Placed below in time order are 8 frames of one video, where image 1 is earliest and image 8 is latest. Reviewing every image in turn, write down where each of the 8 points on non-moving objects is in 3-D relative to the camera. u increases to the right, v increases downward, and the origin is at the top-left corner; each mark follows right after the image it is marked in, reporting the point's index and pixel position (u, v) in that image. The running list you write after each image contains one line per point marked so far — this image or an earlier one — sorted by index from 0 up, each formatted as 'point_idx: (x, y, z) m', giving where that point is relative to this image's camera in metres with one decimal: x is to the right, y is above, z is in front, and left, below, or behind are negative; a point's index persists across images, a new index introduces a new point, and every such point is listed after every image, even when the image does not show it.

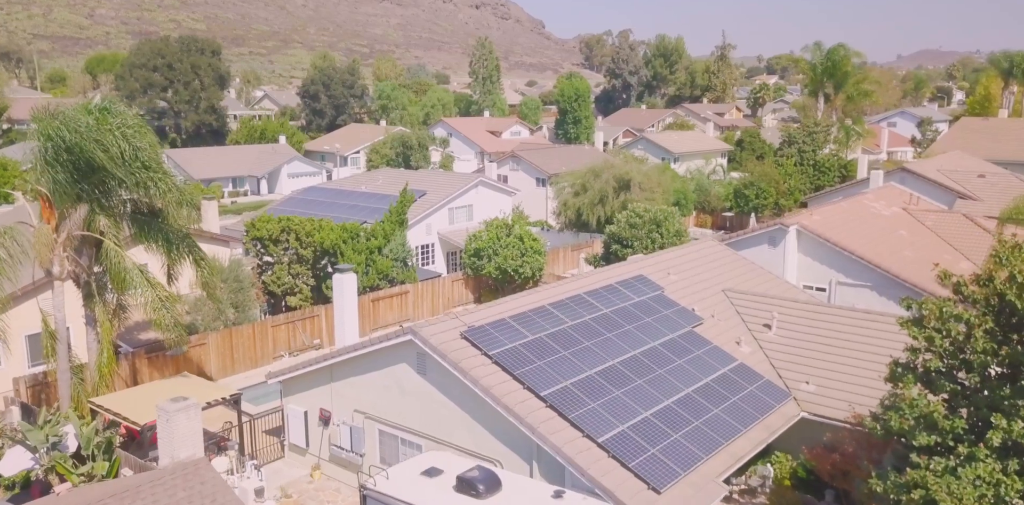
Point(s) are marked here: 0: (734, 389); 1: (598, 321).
0: (+4.8, -2.9, +18.5) m
1: (+2.0, -1.6, +19.4) m
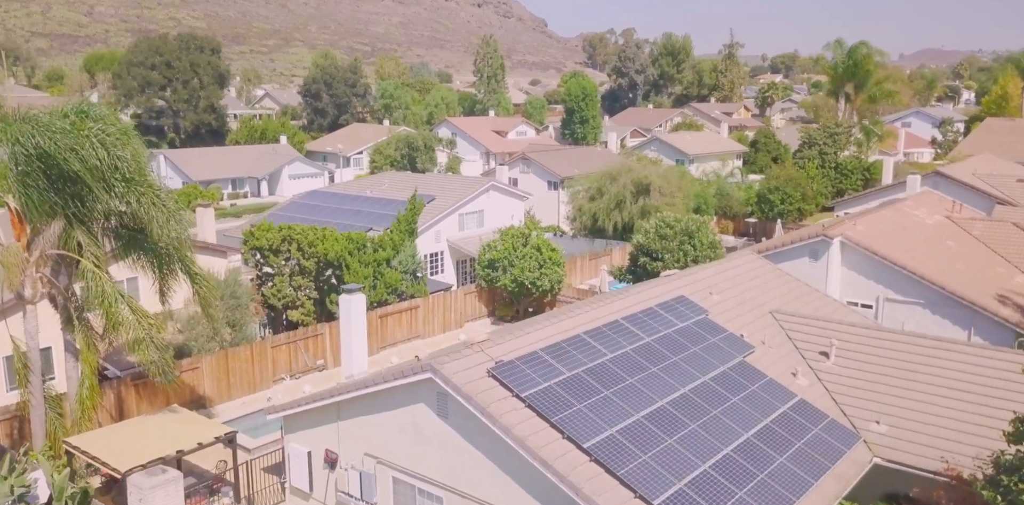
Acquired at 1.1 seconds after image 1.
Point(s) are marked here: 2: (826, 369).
0: (+5.4, -3.4, +16.2) m
1: (+2.6, -2.0, +17.2) m
2: (+6.9, -2.6, +18.9) m
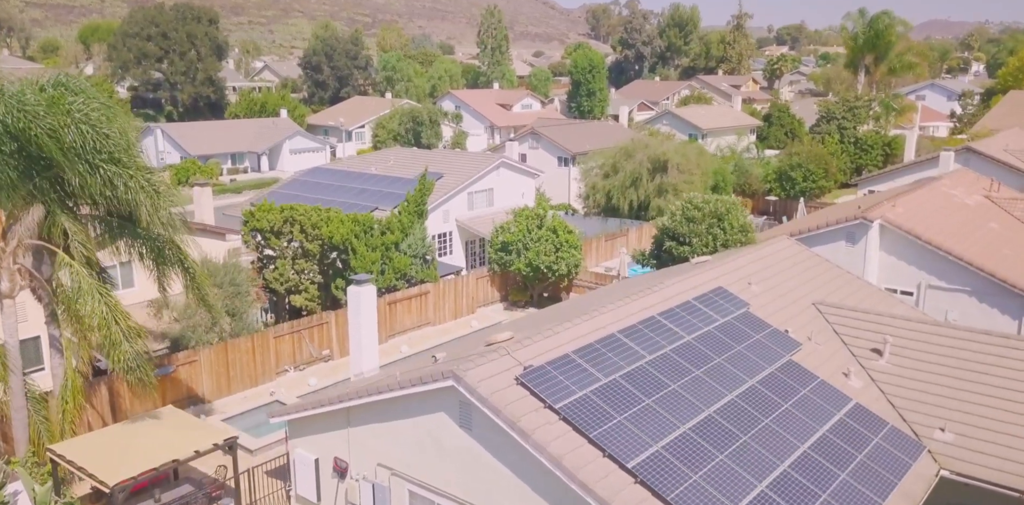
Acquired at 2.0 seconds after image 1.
0: (+5.9, -3.2, +14.7) m
1: (+3.1, -1.9, +15.6) m
2: (+7.4, -2.3, +17.3) m
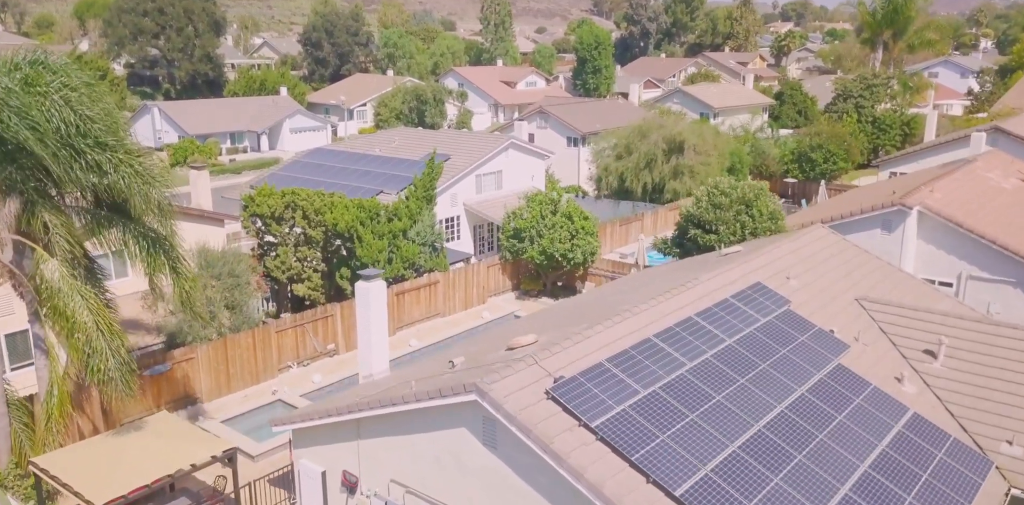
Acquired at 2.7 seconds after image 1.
0: (+6.4, -3.2, +13.3) m
1: (+3.5, -1.8, +14.2) m
2: (+7.8, -2.2, +15.9) m
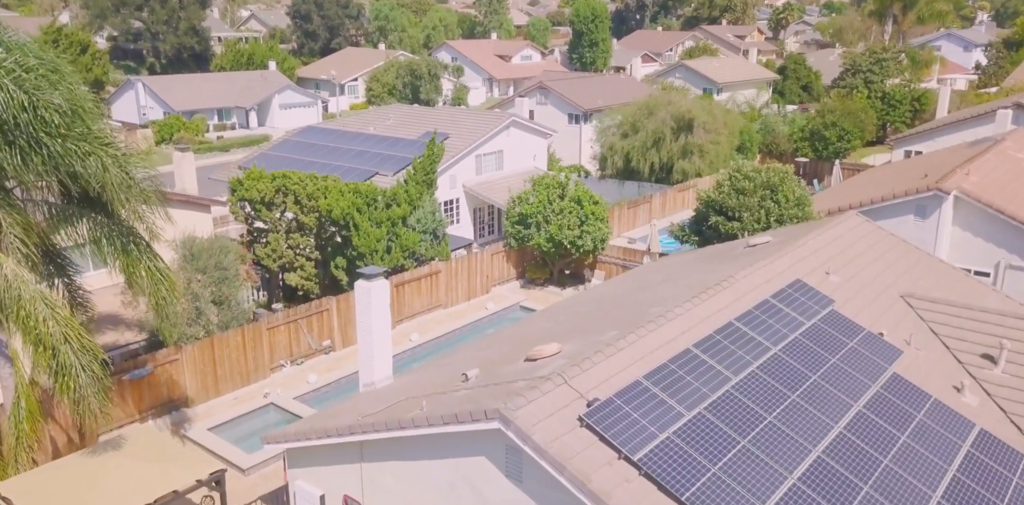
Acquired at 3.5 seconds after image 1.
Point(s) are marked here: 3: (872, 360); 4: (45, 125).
0: (+6.7, -3.2, +11.9) m
1: (+3.8, -1.8, +12.7) m
2: (+8.1, -2.2, +14.4) m
3: (+5.9, -1.7, +13.9) m
4: (-7.2, +2.0, +13.3) m
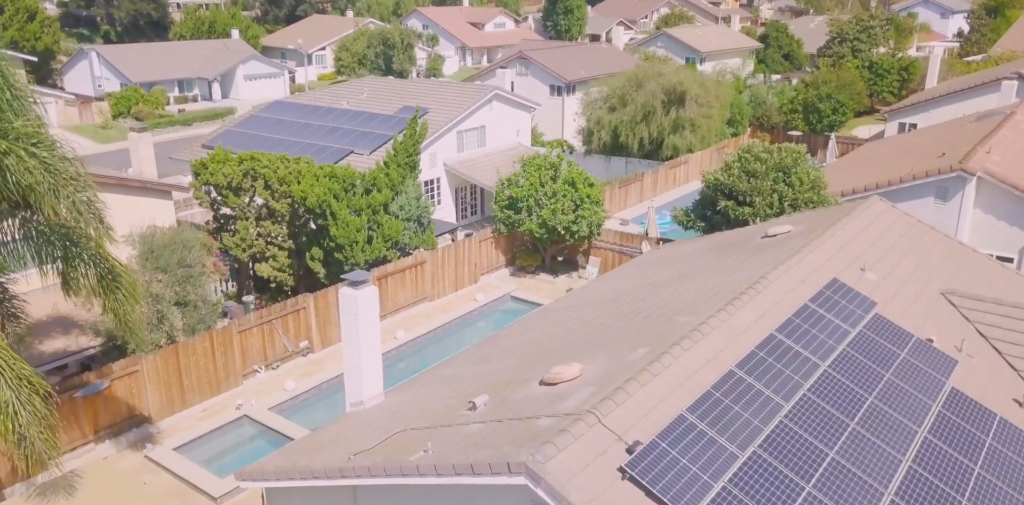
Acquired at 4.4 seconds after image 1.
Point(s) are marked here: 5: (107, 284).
0: (+6.9, -3.3, +10.4) m
1: (+4.1, -1.8, +11.1) m
2: (+8.3, -2.1, +13.0) m
3: (+6.0, -1.7, +12.4) m
4: (-7.0, +1.8, +11.2) m
5: (-6.4, -0.5, +13.5) m
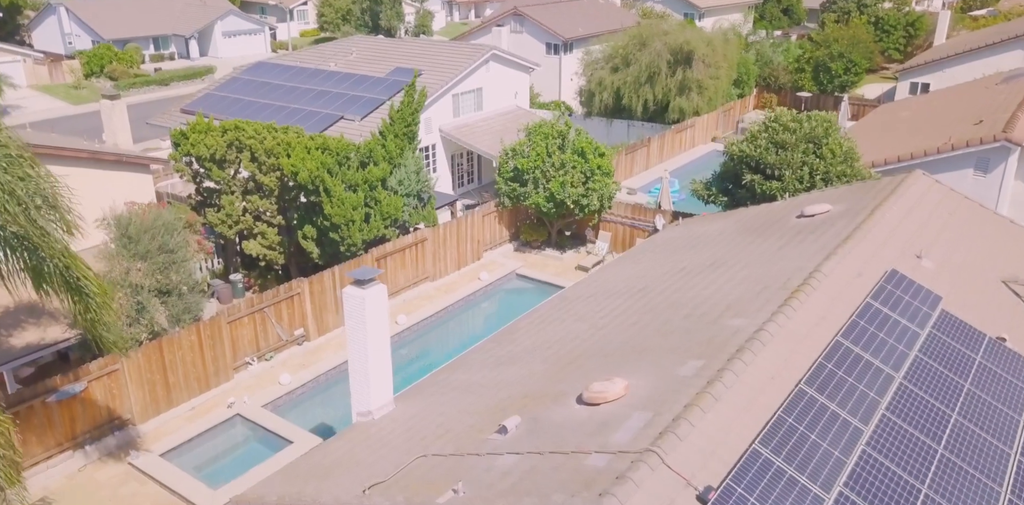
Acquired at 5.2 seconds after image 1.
0: (+7.4, -3.3, +9.2) m
1: (+4.5, -1.8, +9.7) m
2: (+8.7, -2.0, +11.7) m
3: (+6.4, -1.7, +11.1) m
4: (-6.6, +1.8, +9.4) m
5: (-6.0, -0.4, +11.9) m
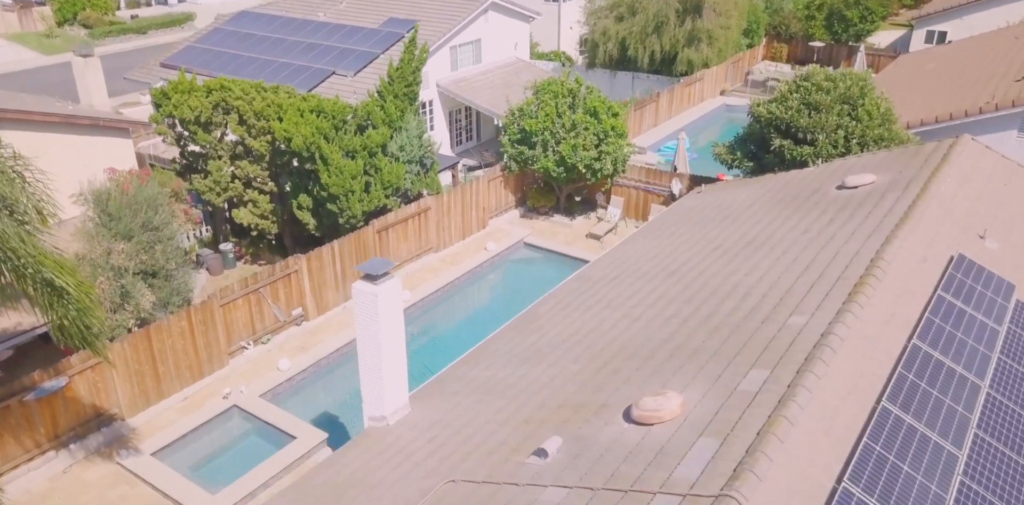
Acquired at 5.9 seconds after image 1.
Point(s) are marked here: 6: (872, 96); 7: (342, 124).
0: (+7.8, -3.3, +8.2) m
1: (+4.9, -1.8, +8.6) m
2: (+9.1, -1.8, +10.7) m
3: (+6.8, -1.5, +10.0) m
4: (-6.2, +1.7, +7.9) m
5: (-5.6, -0.3, +10.5) m
6: (+7.5, +3.3, +17.9) m
7: (-3.7, +2.8, +18.8) m
